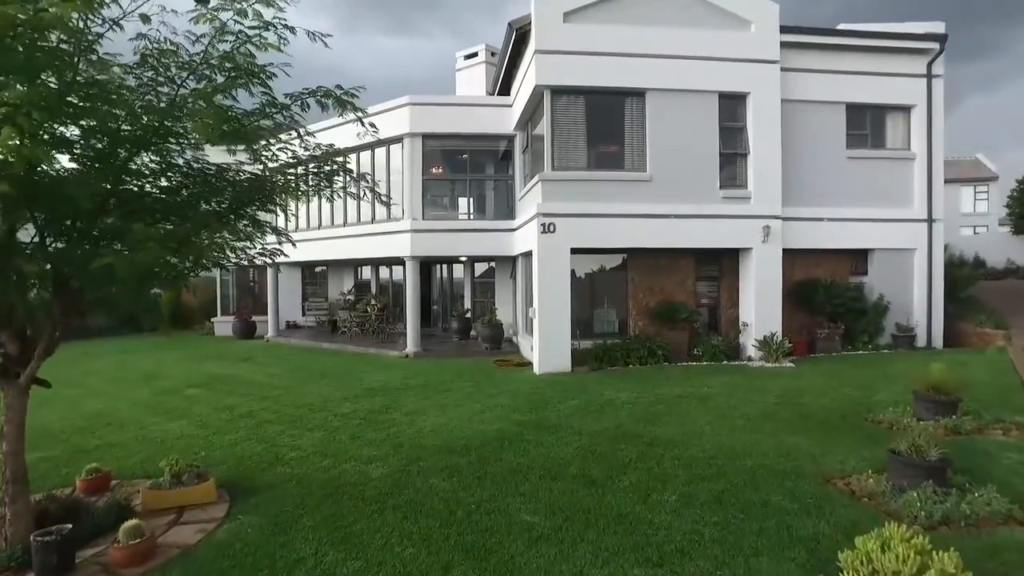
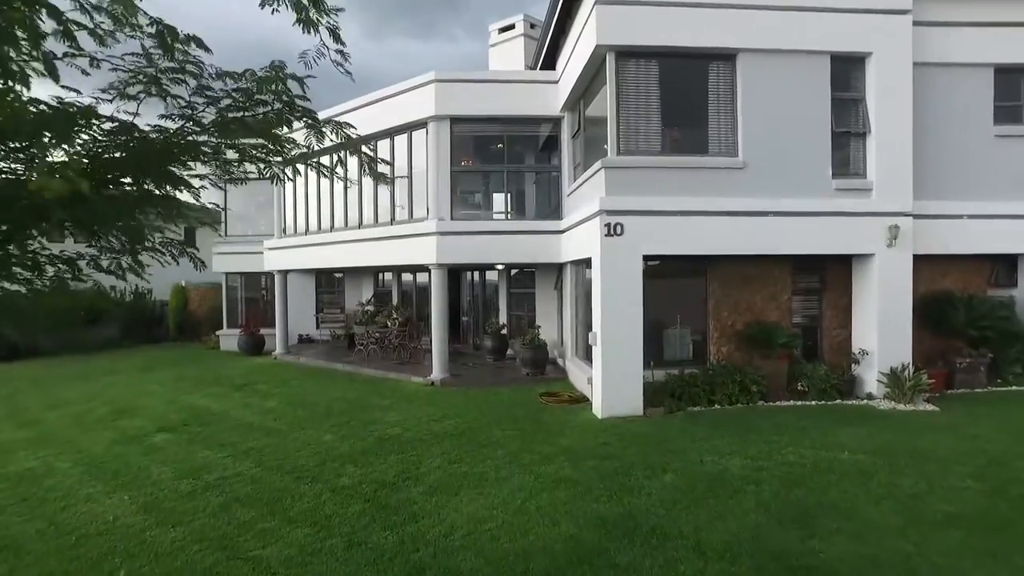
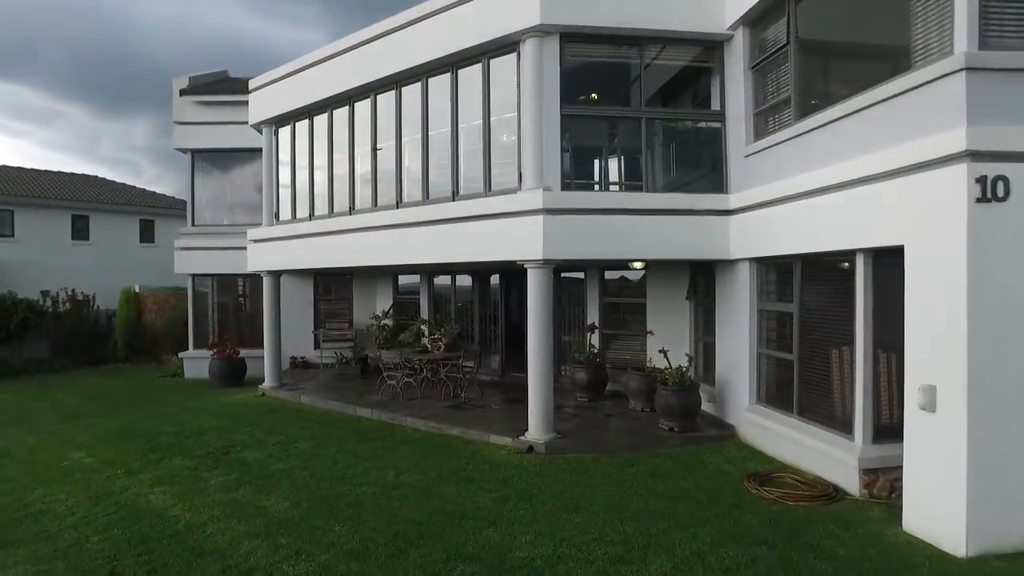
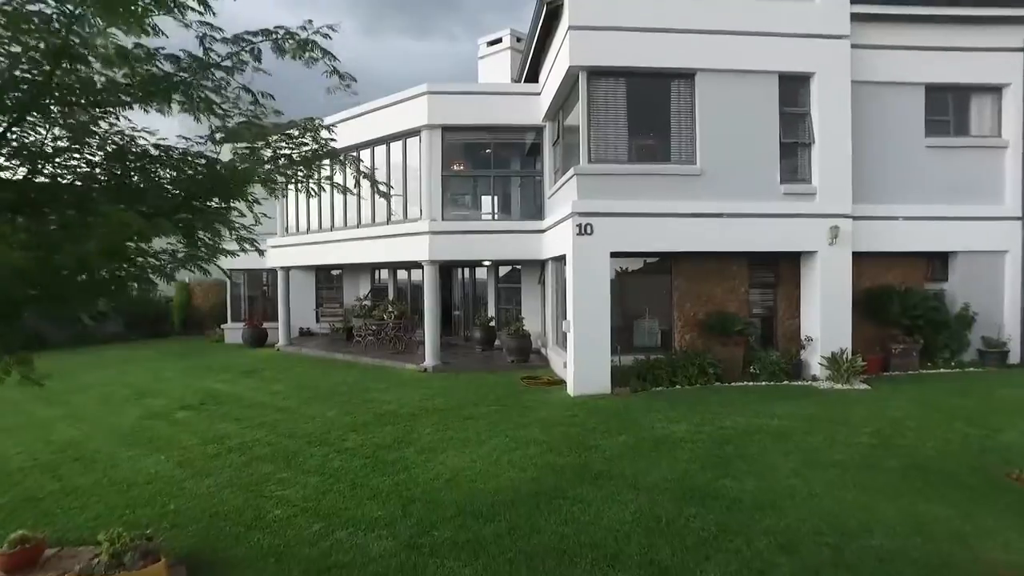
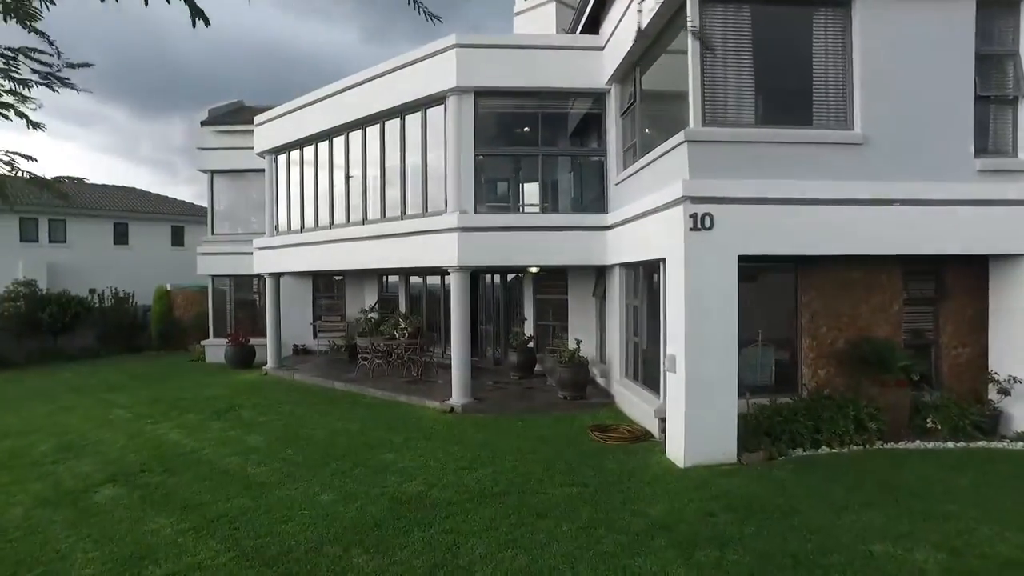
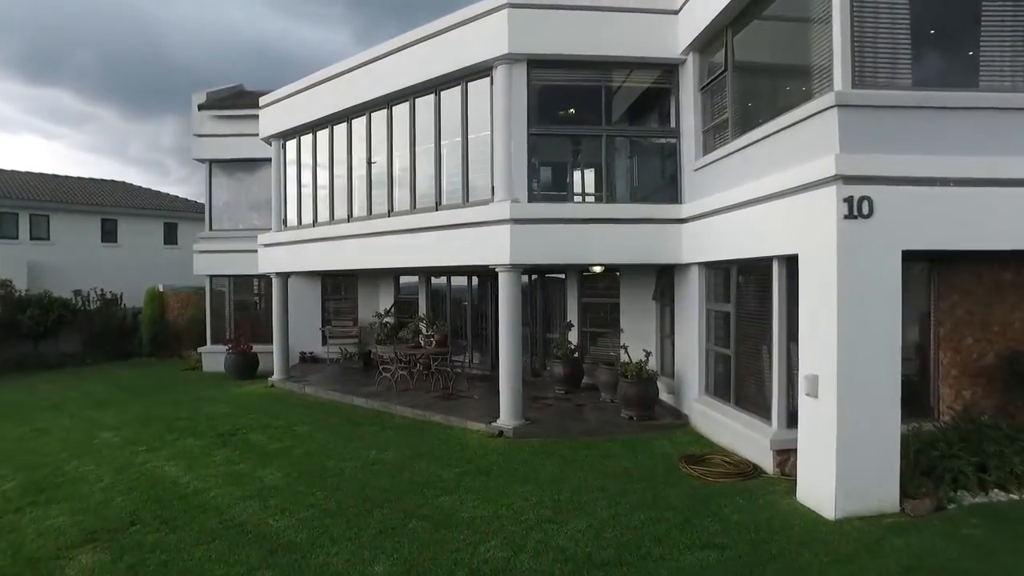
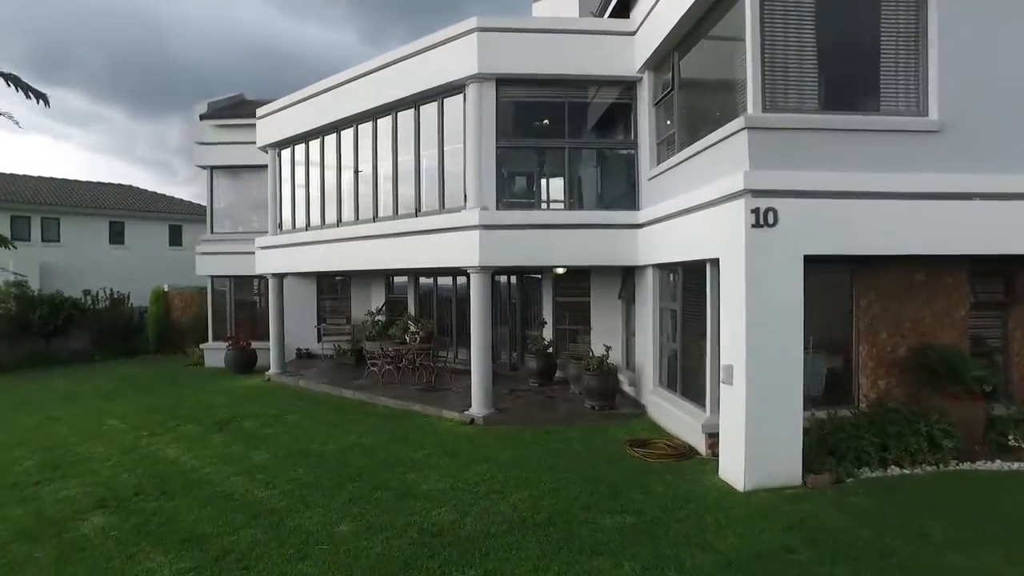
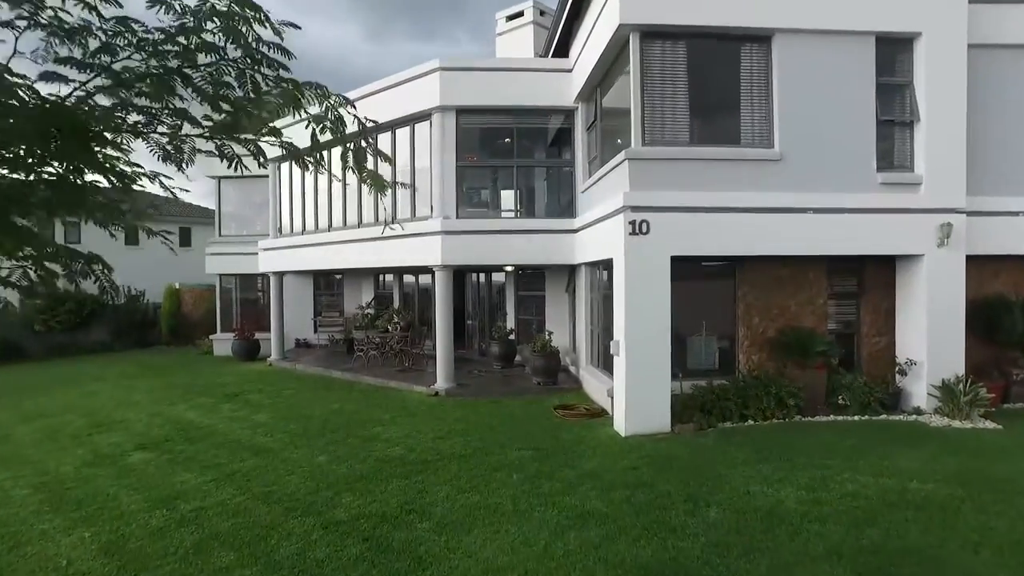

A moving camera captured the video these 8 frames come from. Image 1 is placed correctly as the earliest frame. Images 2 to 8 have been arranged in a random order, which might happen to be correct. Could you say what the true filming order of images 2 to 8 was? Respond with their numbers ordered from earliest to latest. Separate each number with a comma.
4, 2, 8, 5, 7, 6, 3
